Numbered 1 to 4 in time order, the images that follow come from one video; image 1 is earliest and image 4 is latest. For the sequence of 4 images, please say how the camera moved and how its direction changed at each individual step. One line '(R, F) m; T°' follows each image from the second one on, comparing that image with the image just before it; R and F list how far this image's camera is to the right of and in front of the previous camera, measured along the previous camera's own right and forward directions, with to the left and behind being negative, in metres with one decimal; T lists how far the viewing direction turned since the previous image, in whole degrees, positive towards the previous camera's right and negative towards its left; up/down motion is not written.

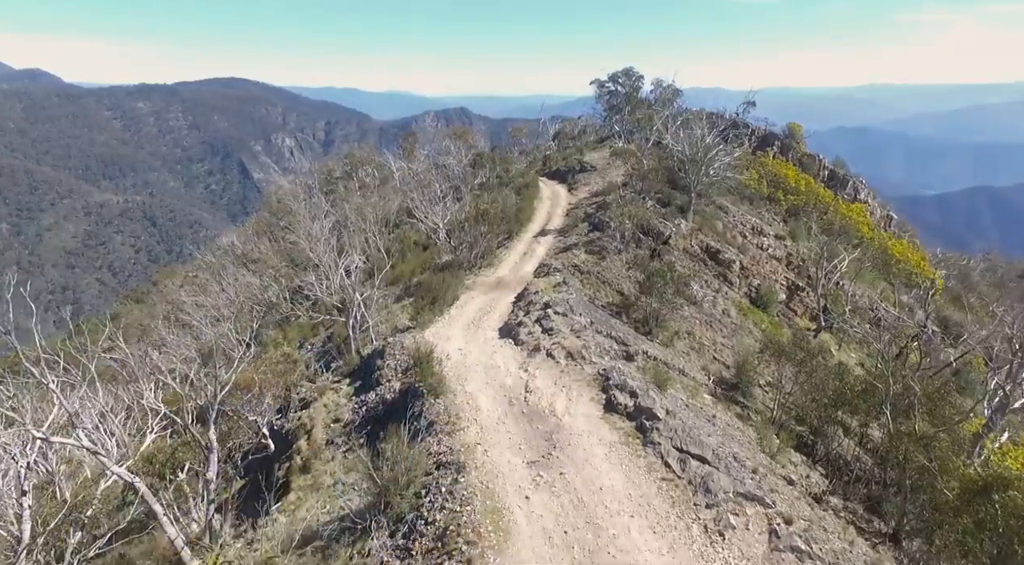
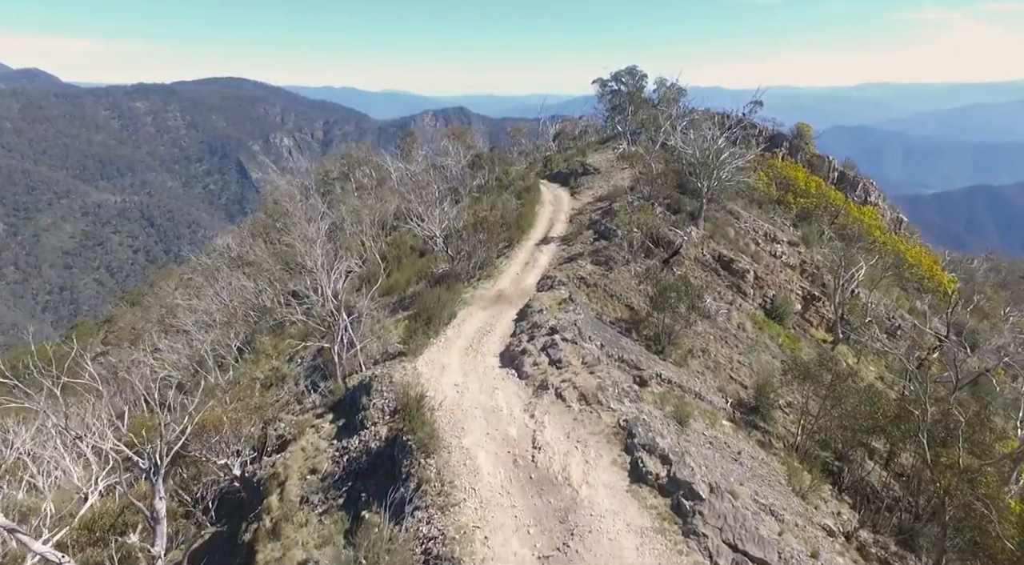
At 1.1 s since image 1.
(-0.1, +1.8) m; 0°
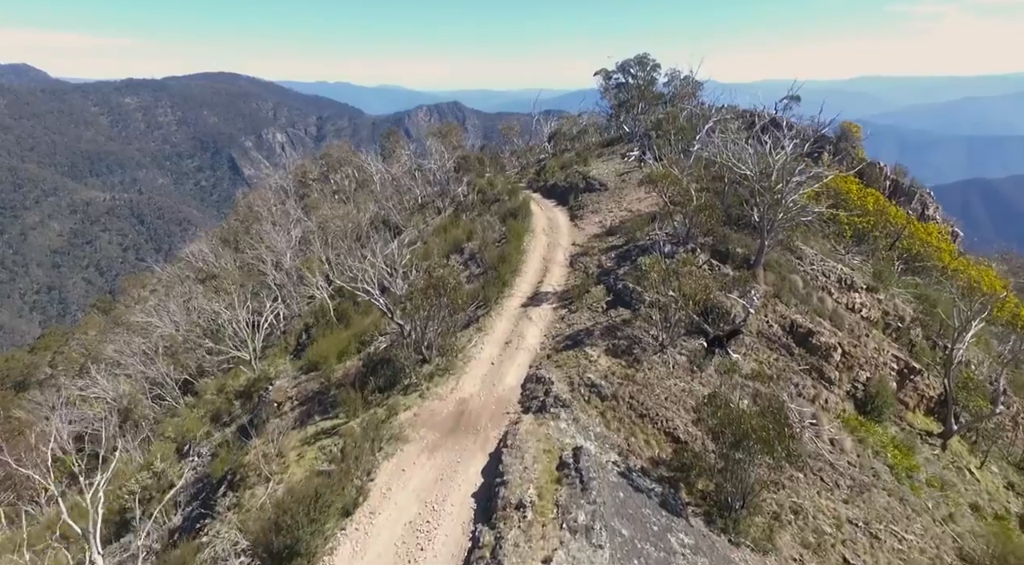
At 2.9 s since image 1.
(+0.7, +9.8) m; 0°
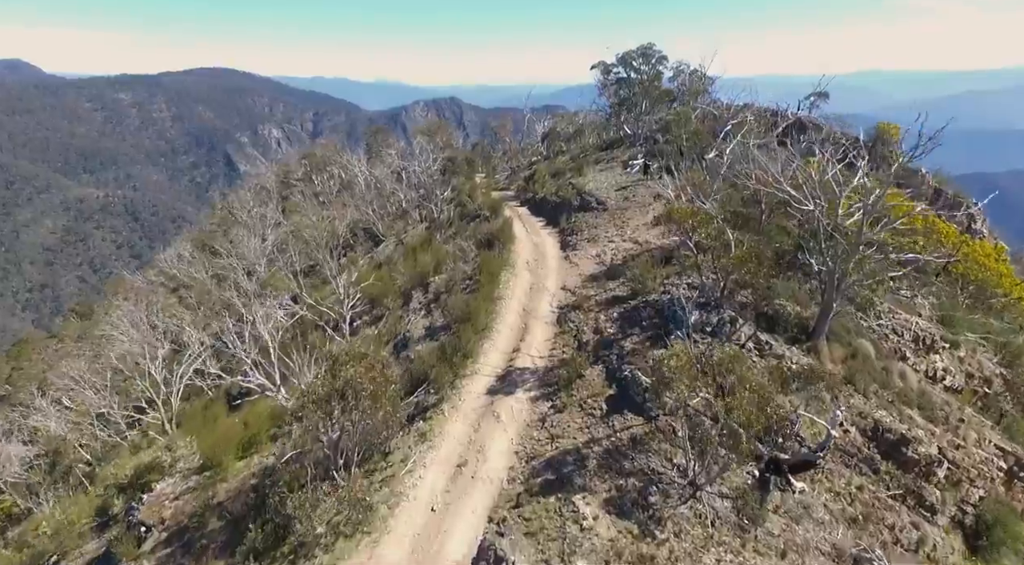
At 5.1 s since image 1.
(+0.9, +6.5) m; 0°
